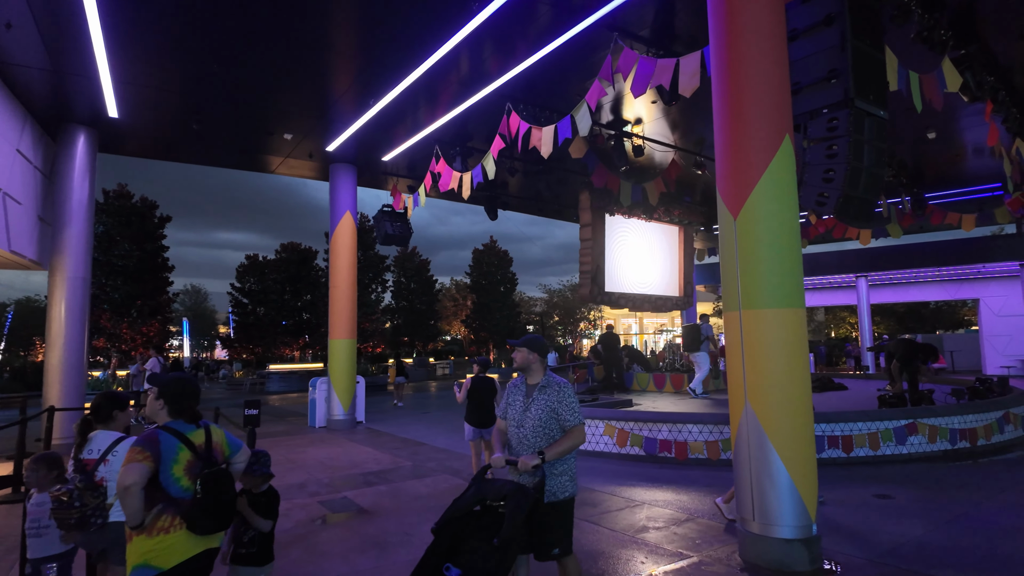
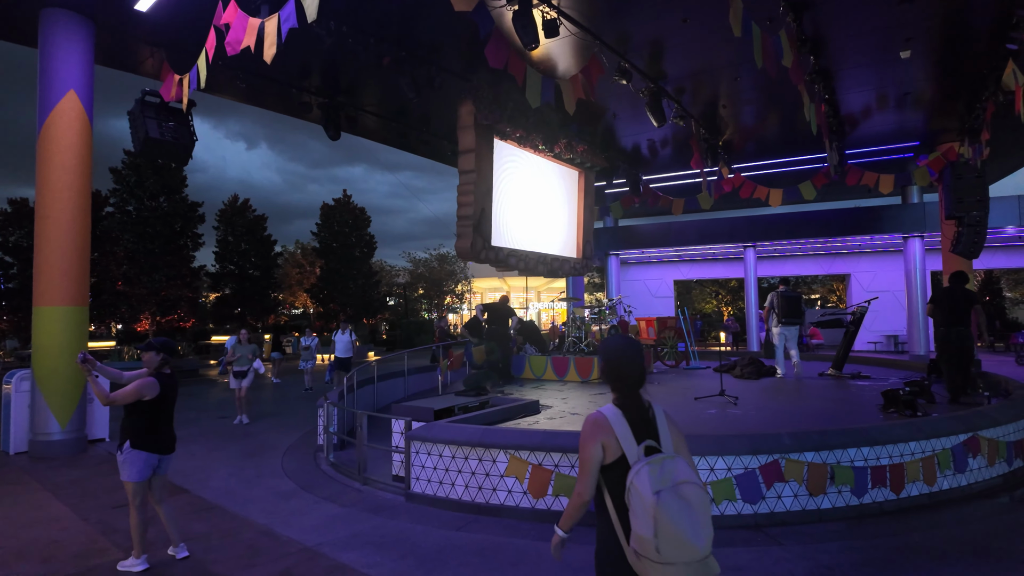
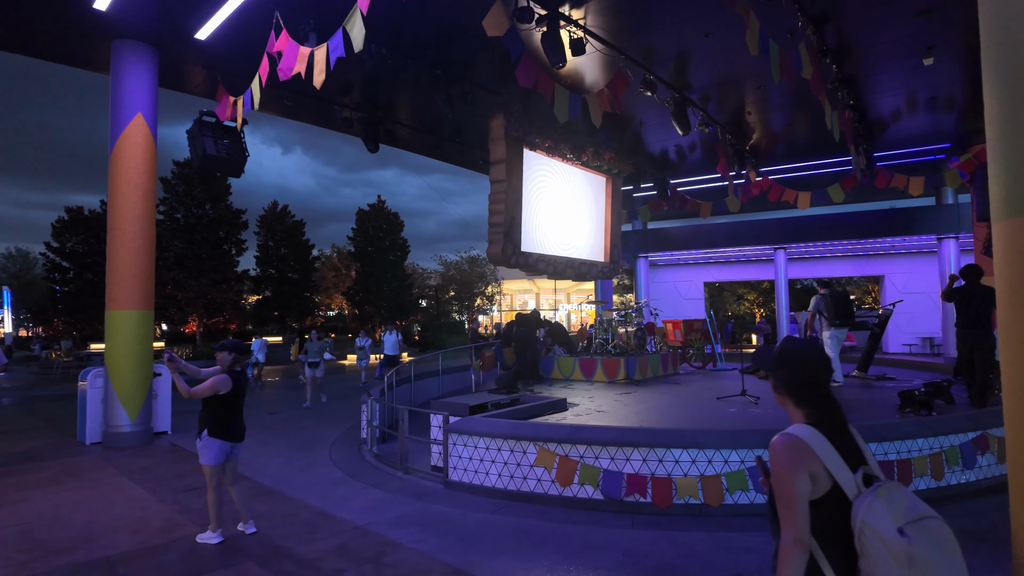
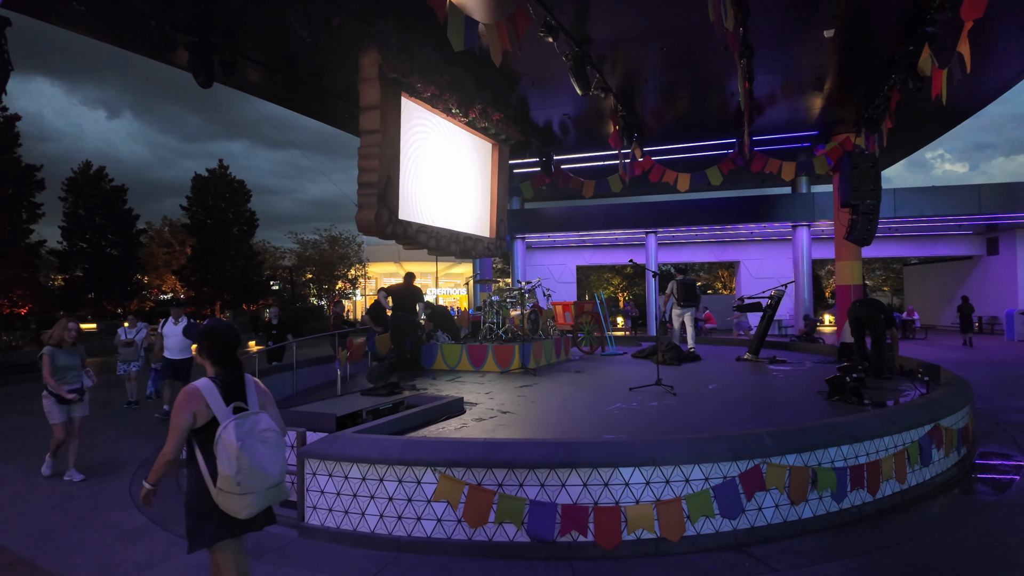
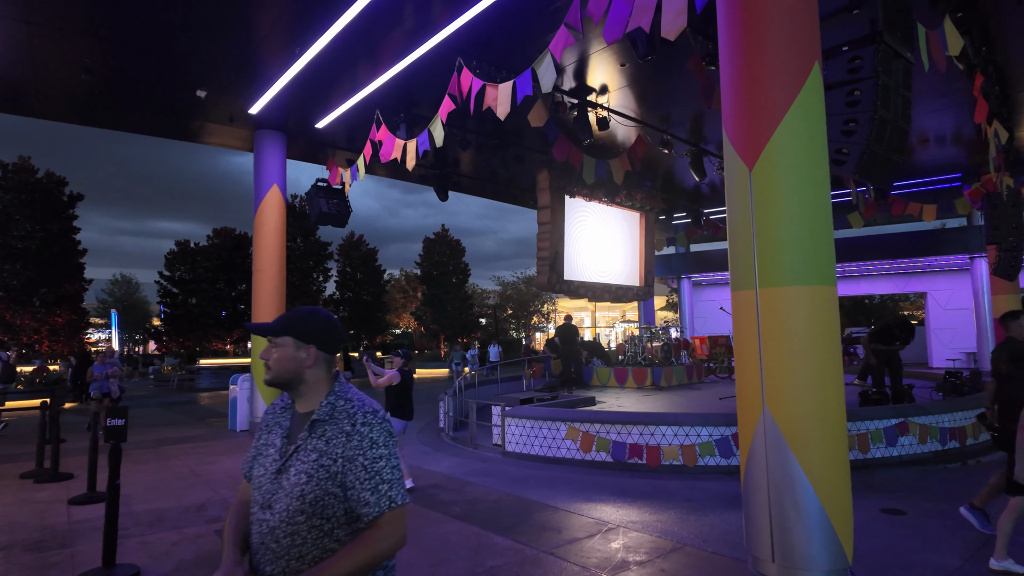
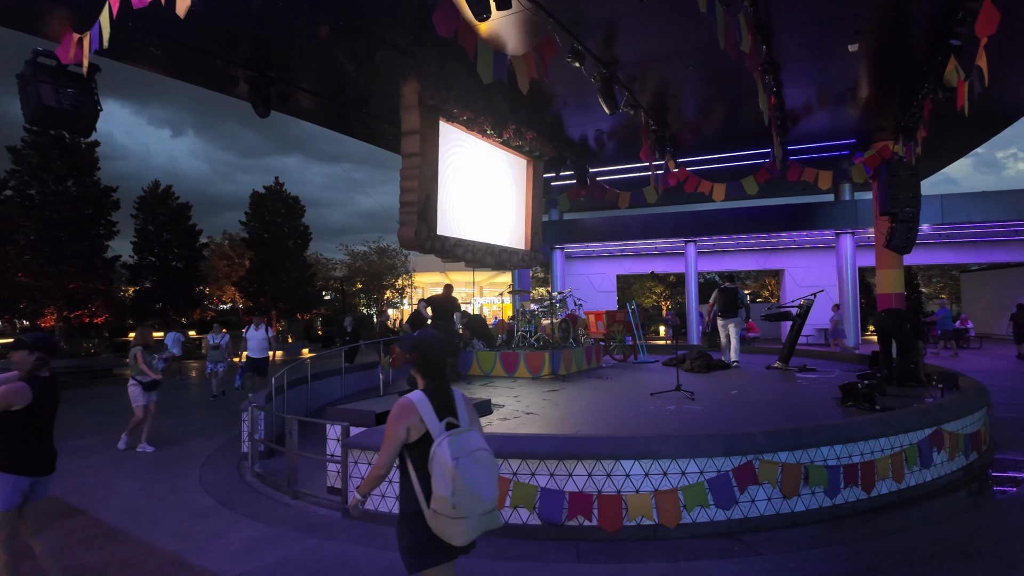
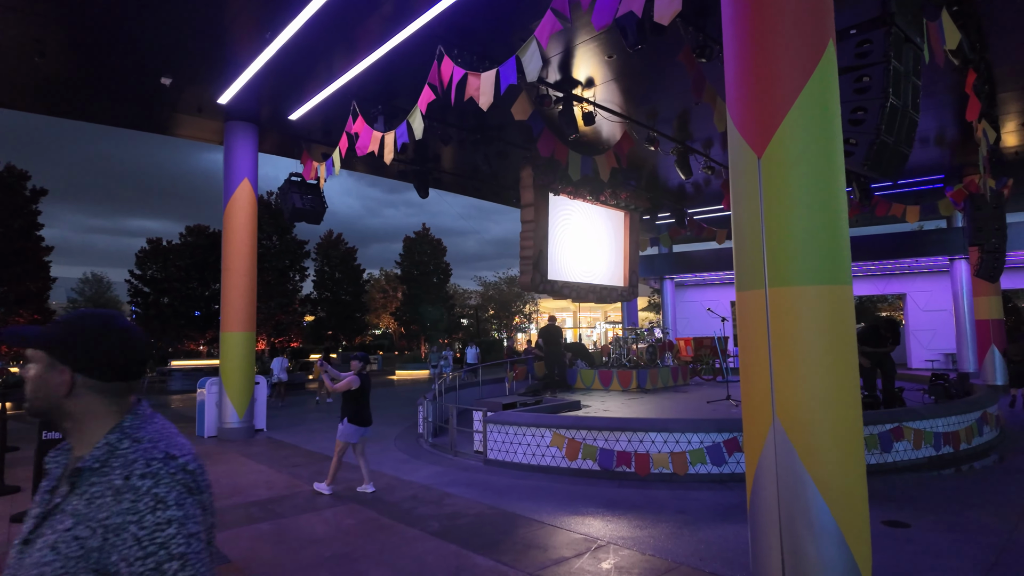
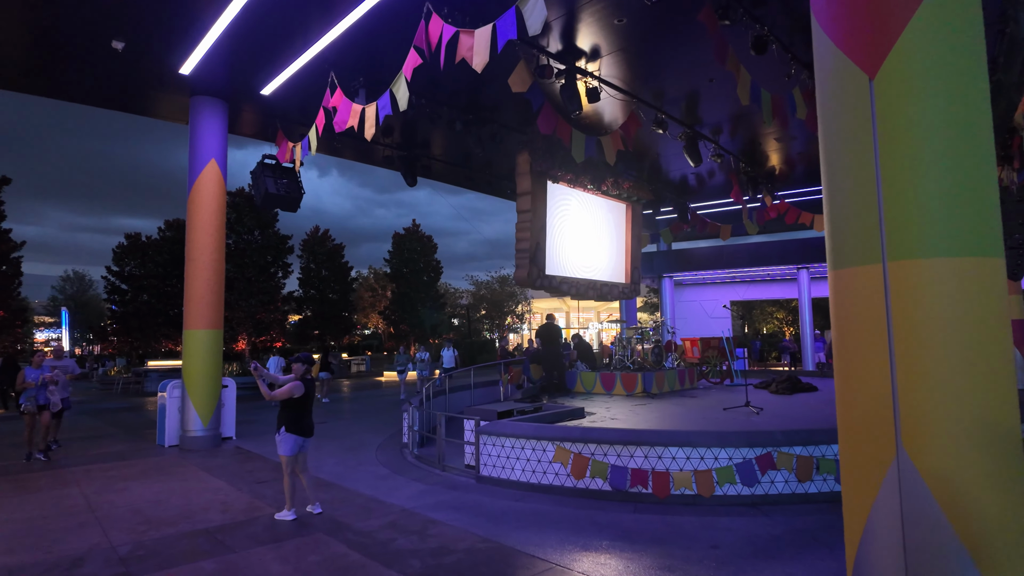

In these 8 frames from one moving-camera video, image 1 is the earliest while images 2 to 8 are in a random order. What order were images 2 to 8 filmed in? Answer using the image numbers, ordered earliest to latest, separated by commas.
5, 7, 8, 3, 2, 6, 4
